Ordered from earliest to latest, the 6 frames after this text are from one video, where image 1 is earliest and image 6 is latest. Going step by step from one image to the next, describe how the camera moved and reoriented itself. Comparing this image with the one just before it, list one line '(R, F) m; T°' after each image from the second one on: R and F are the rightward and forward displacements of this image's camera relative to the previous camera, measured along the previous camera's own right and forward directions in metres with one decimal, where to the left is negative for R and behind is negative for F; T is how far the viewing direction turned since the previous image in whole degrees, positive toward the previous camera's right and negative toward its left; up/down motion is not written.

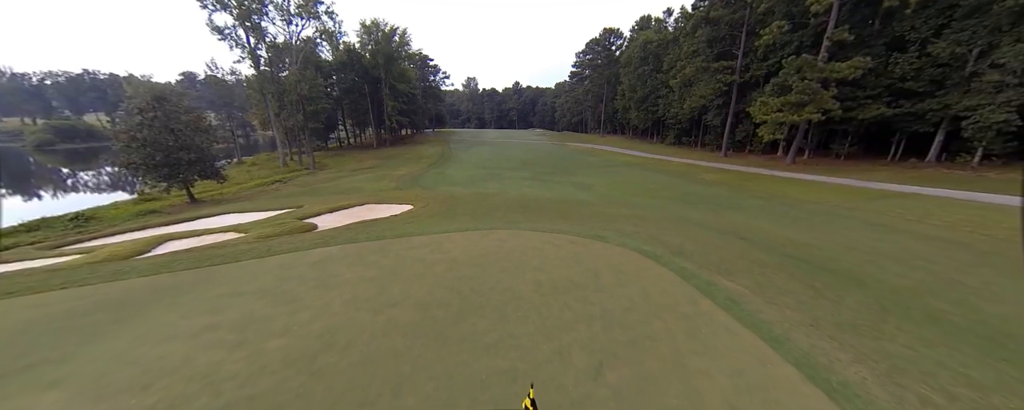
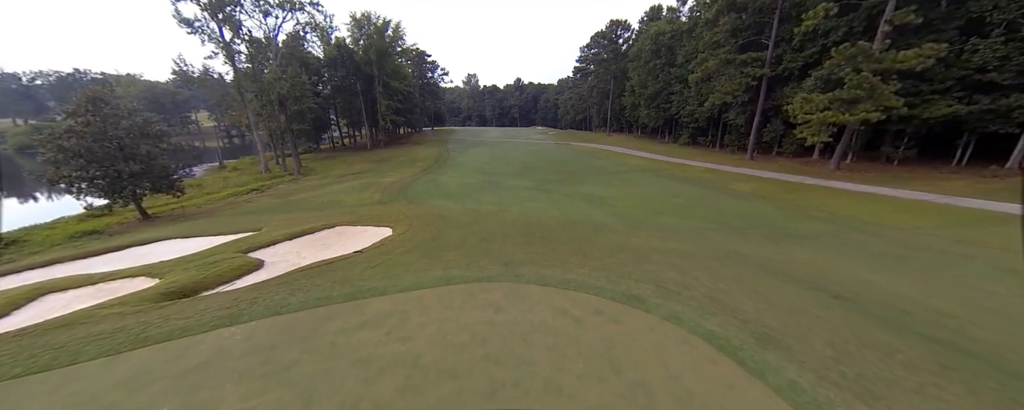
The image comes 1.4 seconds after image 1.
(+0.1, +2.2) m; 0°
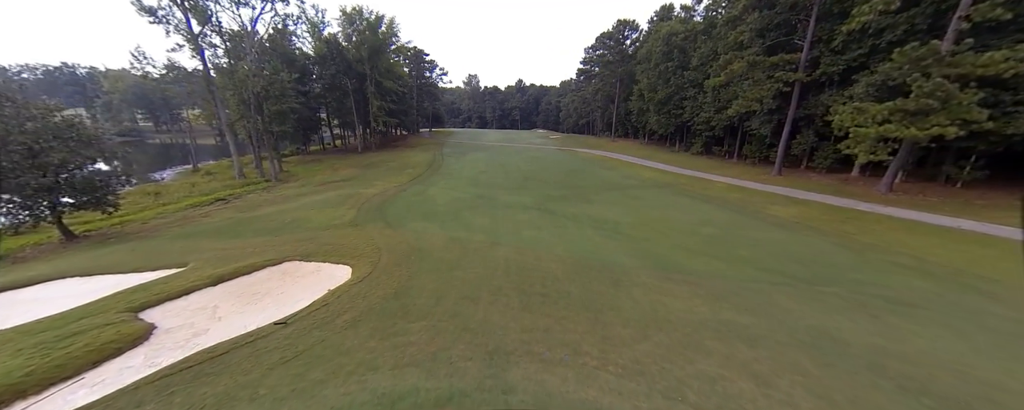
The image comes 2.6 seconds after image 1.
(+0.1, +2.2) m; 0°
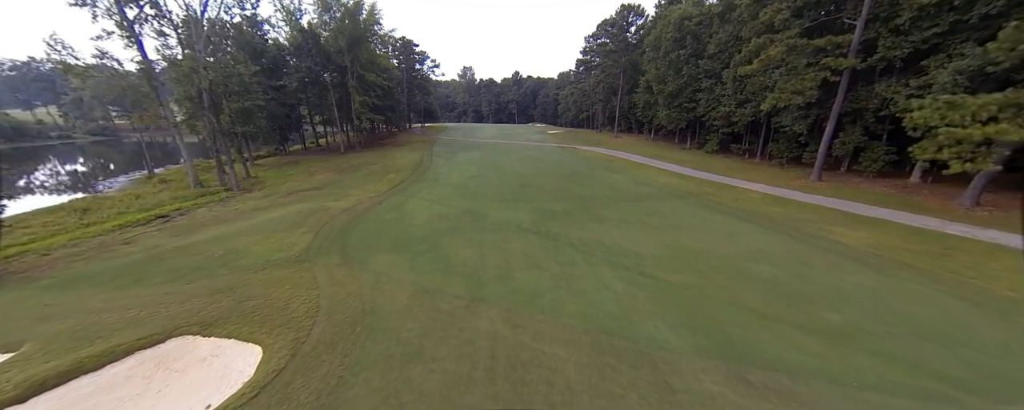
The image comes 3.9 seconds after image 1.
(+0.2, +2.7) m; 0°
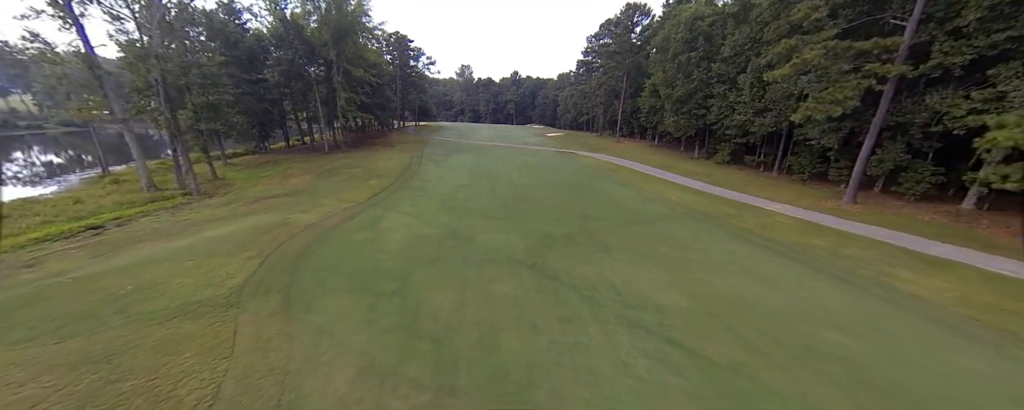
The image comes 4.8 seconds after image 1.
(+0.2, +2.0) m; +1°
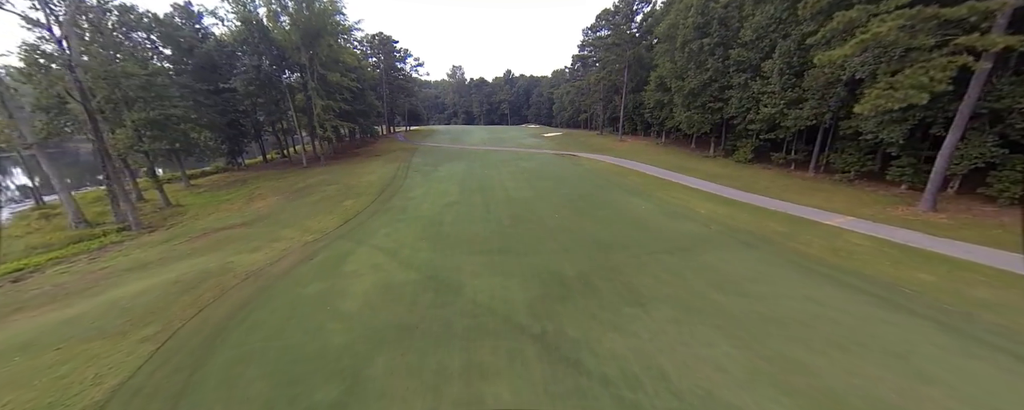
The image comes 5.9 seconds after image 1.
(+0.1, +2.7) m; 0°
